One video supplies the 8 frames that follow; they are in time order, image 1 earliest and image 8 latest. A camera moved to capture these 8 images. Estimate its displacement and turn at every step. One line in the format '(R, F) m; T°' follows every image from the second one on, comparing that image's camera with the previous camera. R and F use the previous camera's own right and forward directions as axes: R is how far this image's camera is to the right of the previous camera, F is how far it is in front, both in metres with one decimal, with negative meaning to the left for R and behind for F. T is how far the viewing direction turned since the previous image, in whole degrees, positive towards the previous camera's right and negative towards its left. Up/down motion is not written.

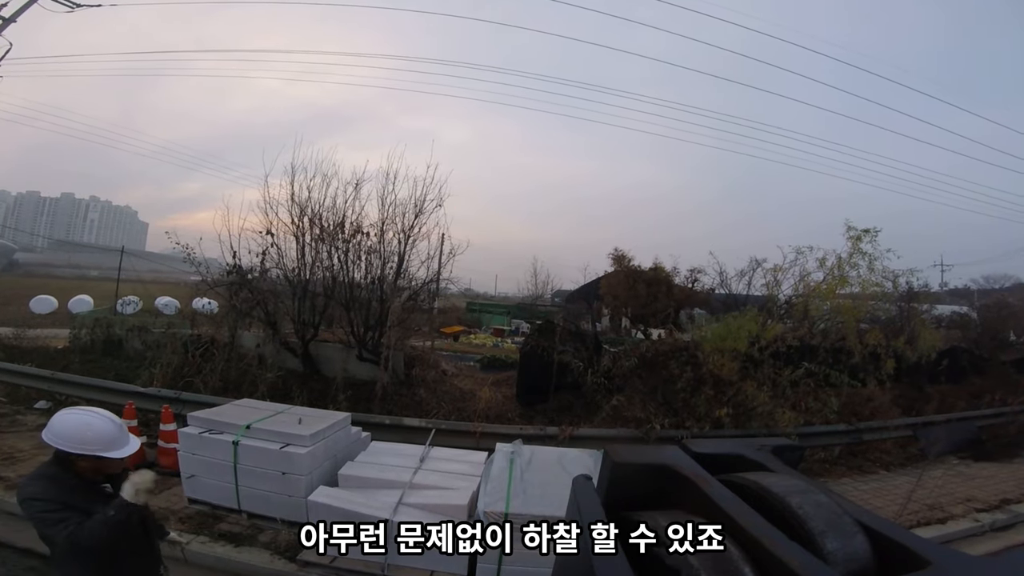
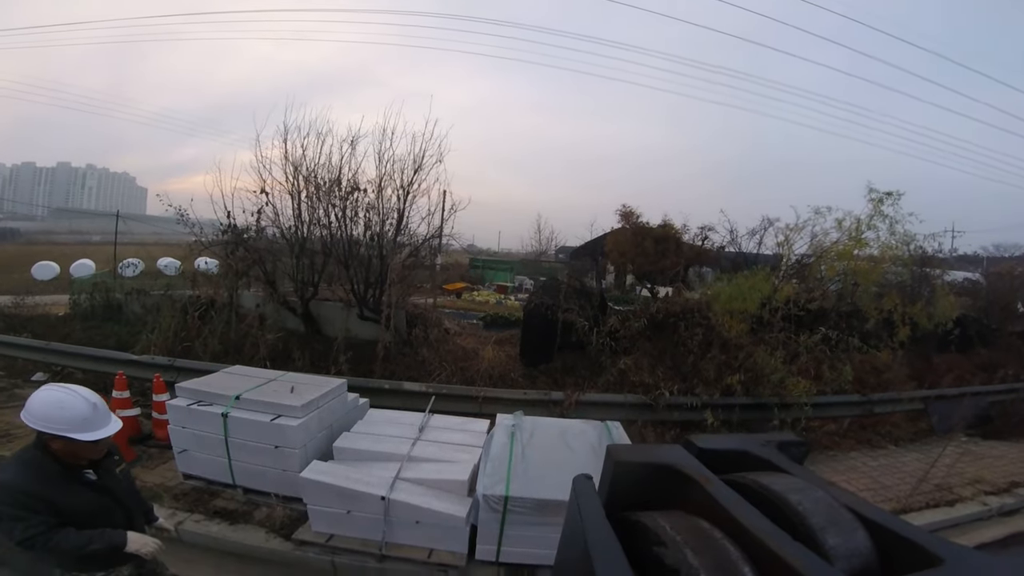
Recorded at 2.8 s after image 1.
(0.0, +0.2) m; 0°
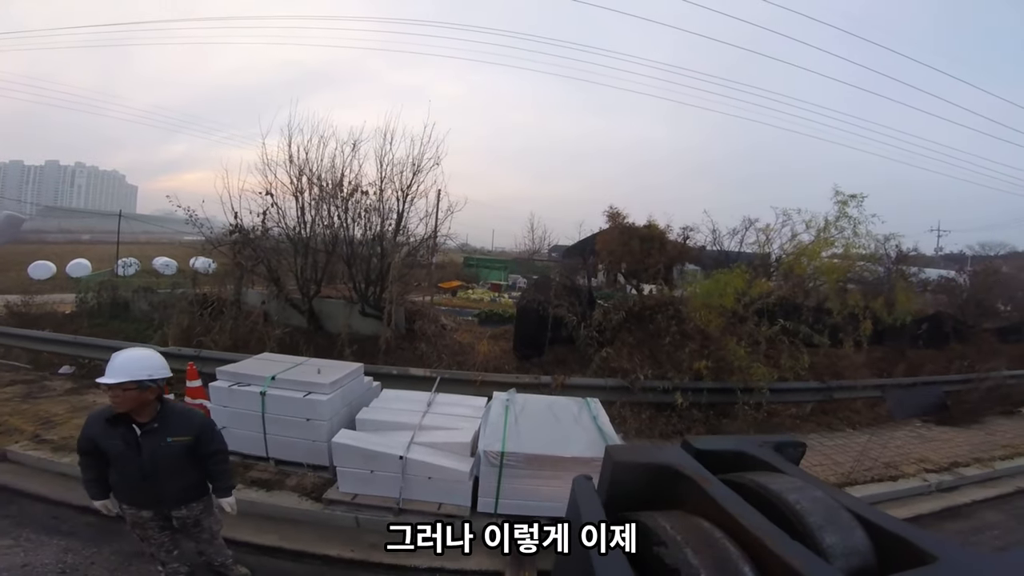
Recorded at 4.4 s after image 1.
(0.0, -0.5) m; +1°
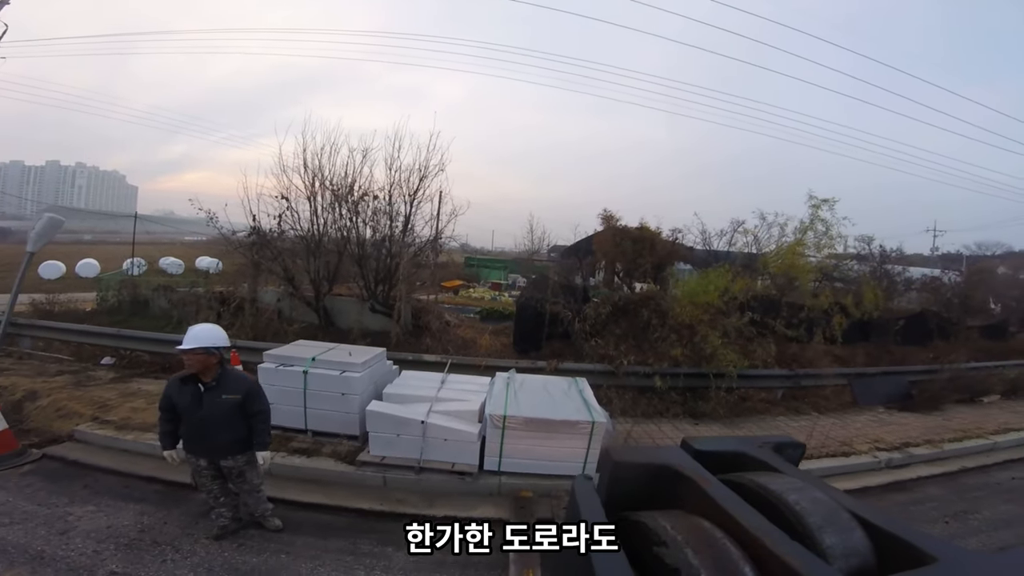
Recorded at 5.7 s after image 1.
(0.0, -0.6) m; 0°
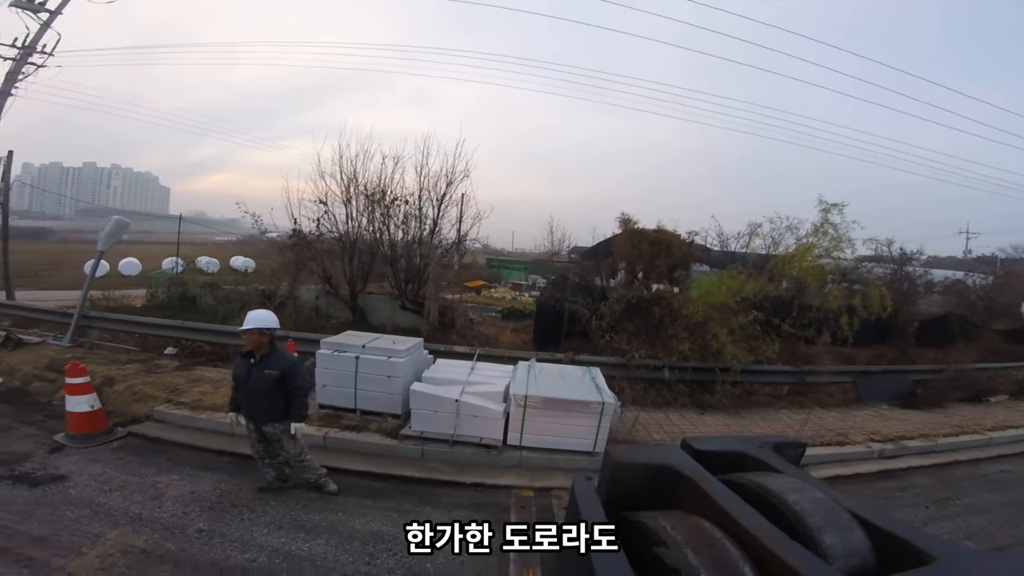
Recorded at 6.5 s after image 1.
(0.0, -0.5) m; -2°
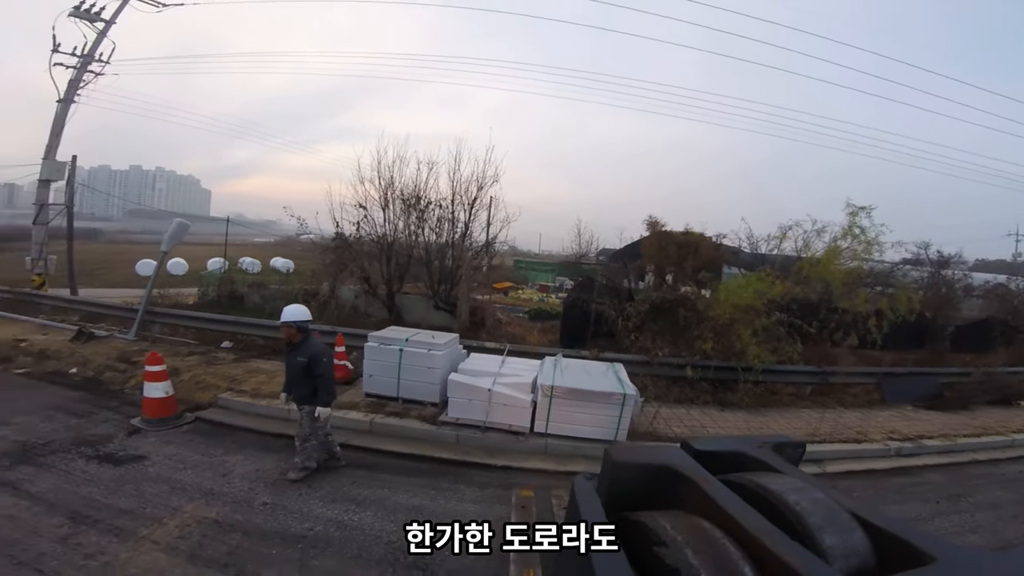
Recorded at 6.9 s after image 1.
(0.0, -0.4) m; -3°
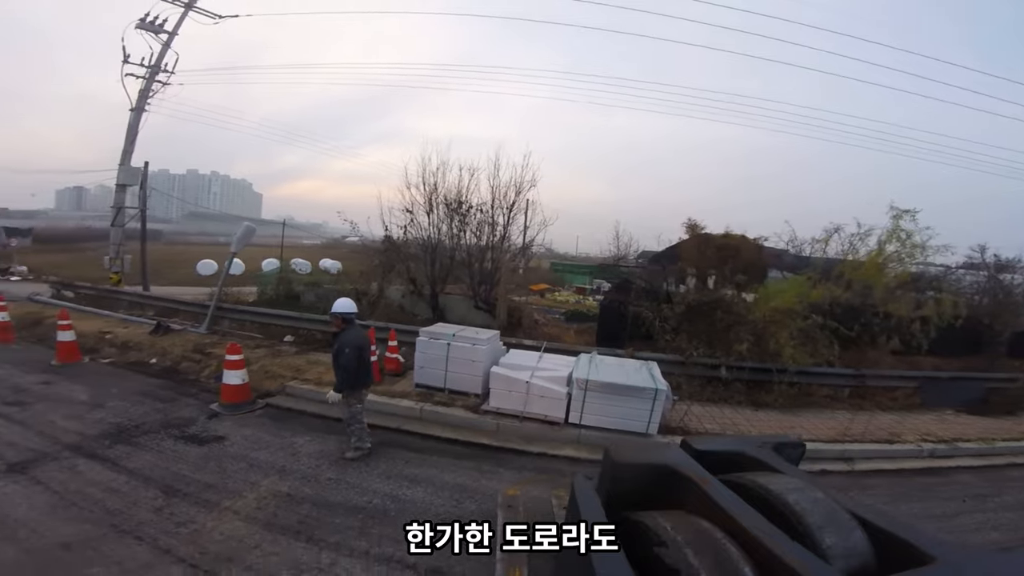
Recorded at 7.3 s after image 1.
(0.0, -0.4) m; -4°
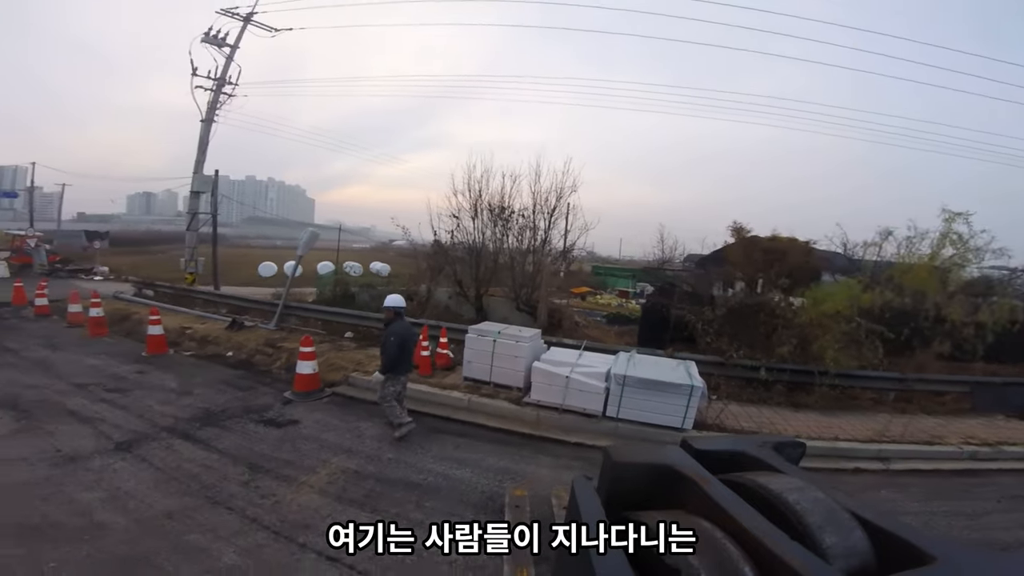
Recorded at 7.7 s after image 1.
(0.0, -0.4) m; -5°
